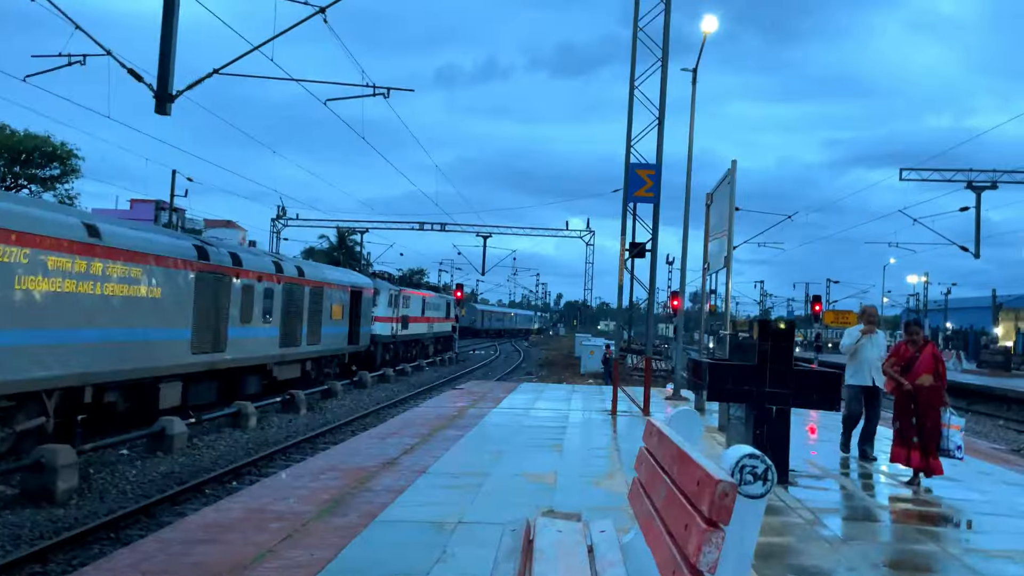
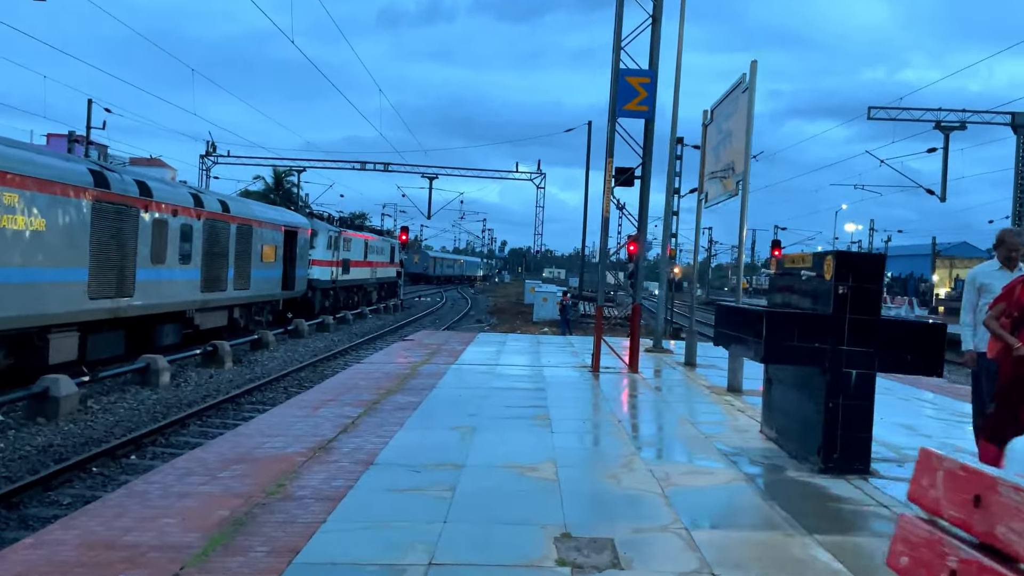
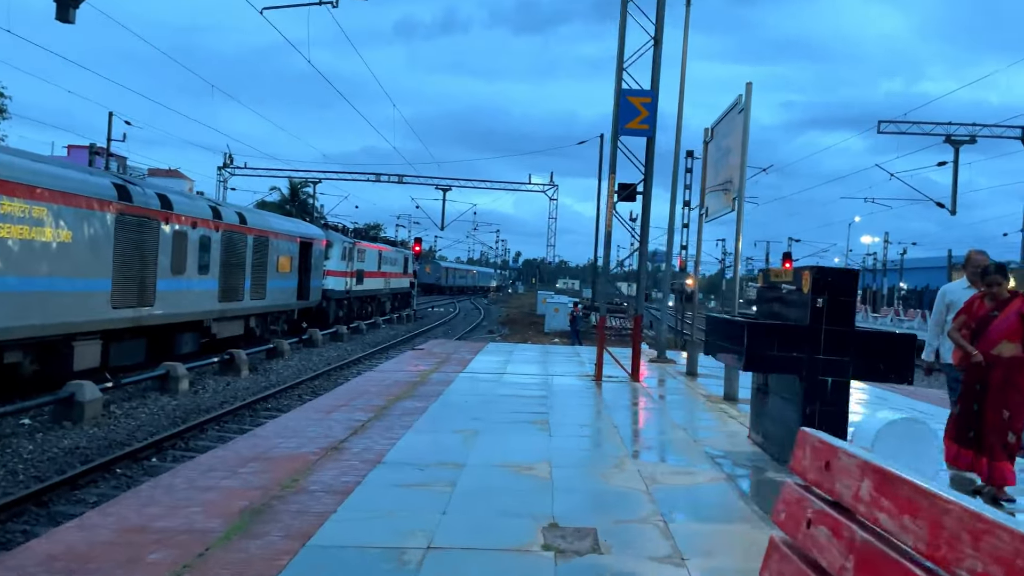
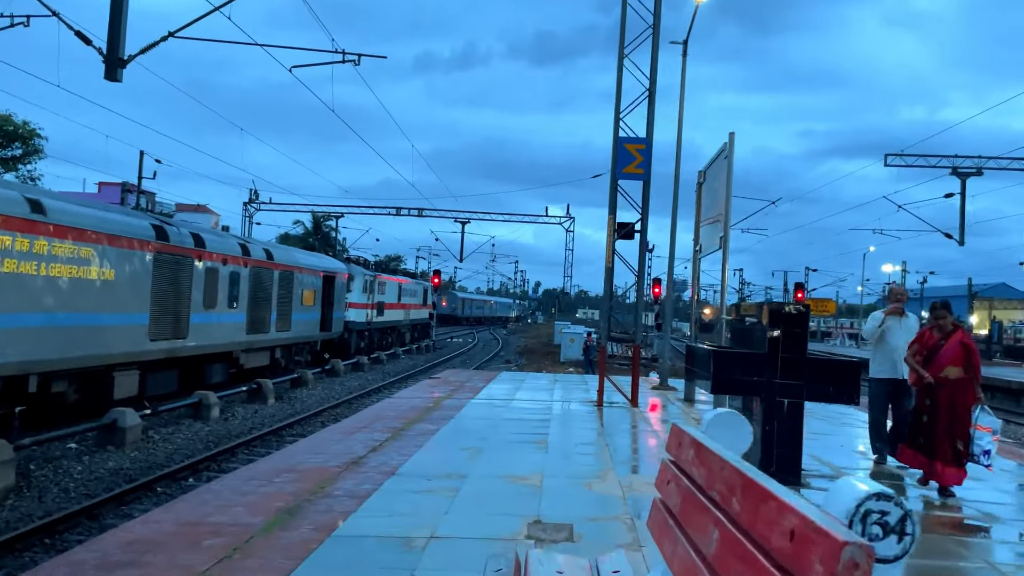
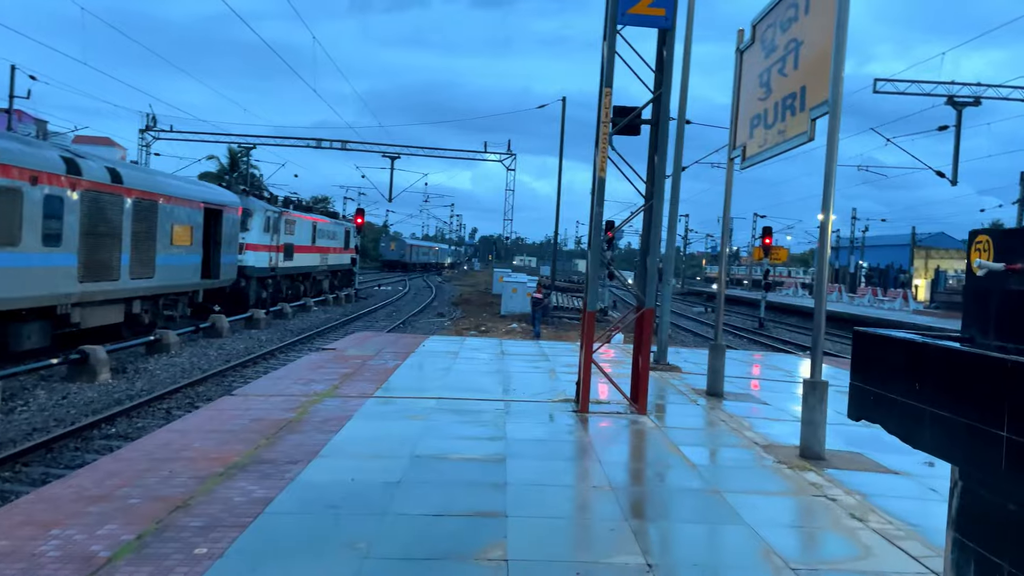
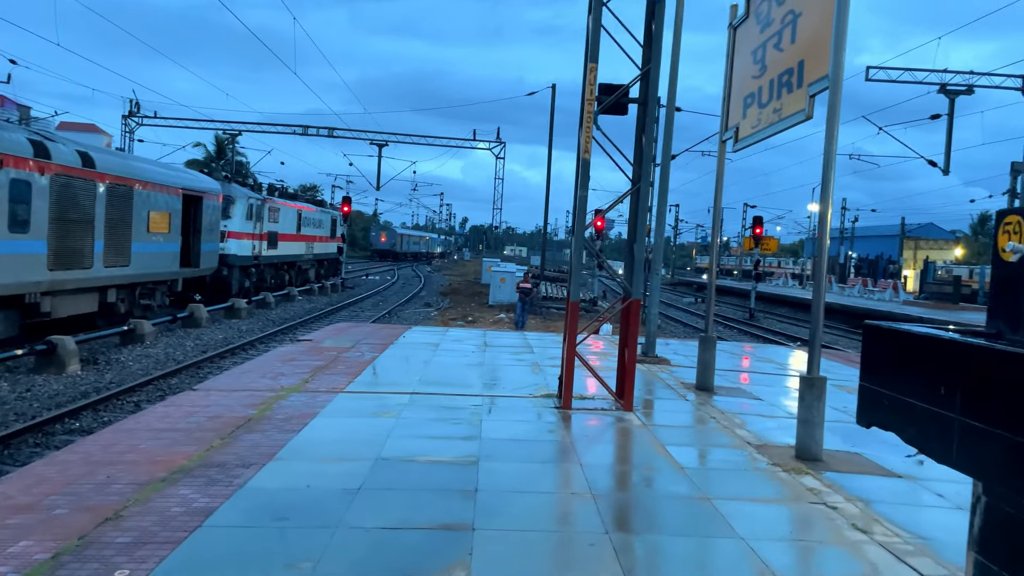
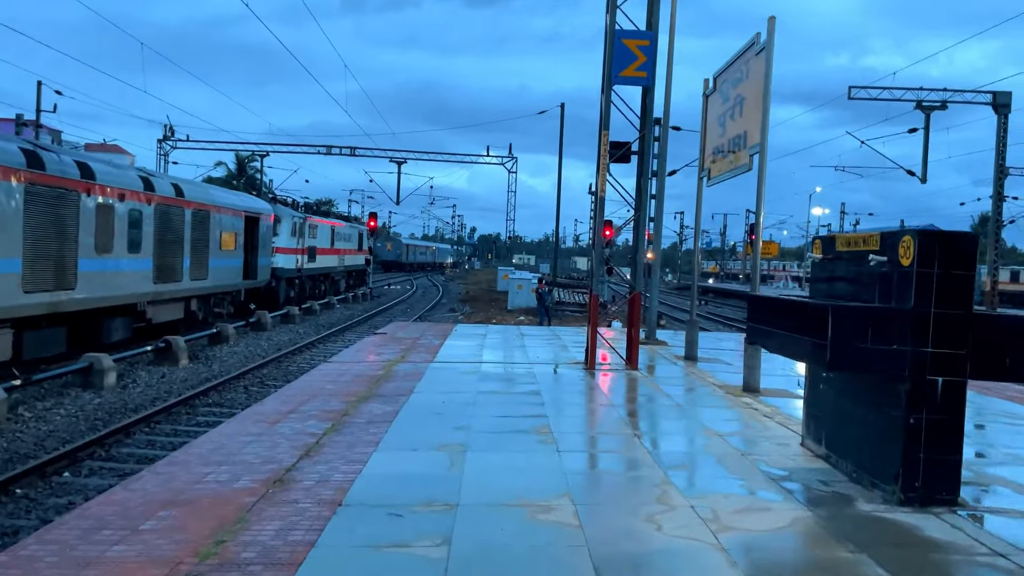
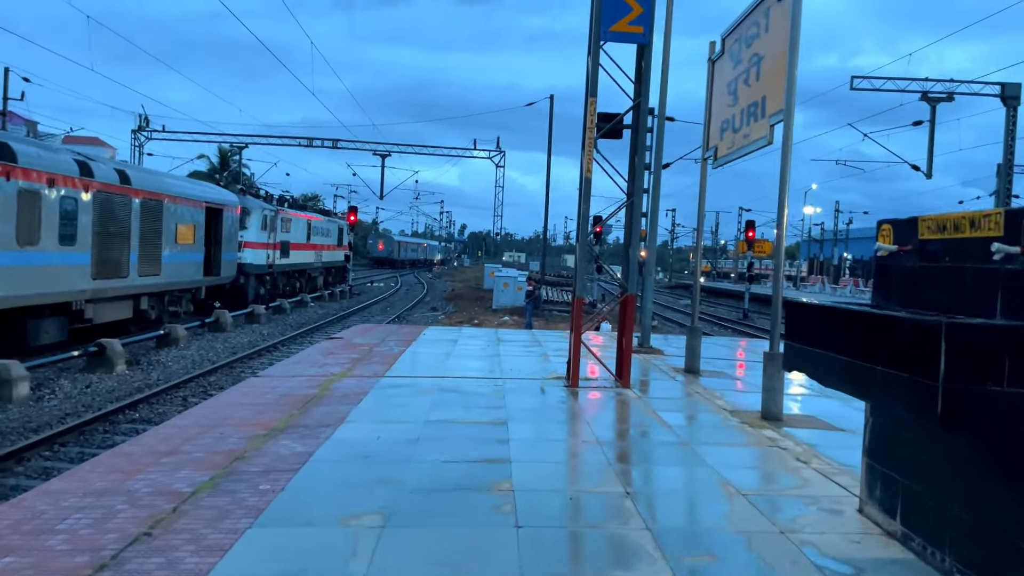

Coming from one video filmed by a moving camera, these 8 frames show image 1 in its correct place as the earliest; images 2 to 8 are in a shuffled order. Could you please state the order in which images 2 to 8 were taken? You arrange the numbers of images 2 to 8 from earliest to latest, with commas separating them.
4, 3, 2, 7, 8, 5, 6
